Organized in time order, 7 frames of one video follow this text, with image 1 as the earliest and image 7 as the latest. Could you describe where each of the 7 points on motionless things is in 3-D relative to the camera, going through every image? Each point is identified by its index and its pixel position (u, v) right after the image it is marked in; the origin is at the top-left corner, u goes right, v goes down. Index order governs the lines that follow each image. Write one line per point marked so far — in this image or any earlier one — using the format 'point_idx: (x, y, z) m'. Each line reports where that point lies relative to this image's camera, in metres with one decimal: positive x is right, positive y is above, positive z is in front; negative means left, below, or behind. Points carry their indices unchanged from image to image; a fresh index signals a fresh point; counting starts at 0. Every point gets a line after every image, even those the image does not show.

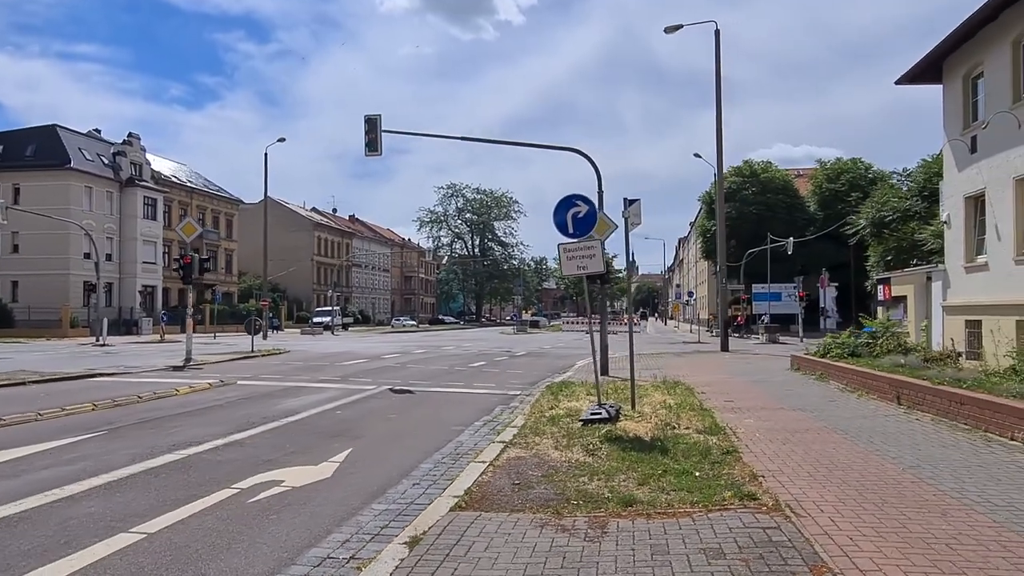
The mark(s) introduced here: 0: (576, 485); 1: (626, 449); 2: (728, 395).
0: (+0.6, -1.8, +7.3) m
1: (+1.2, -1.7, +8.5) m
2: (+3.6, -1.8, +13.6) m
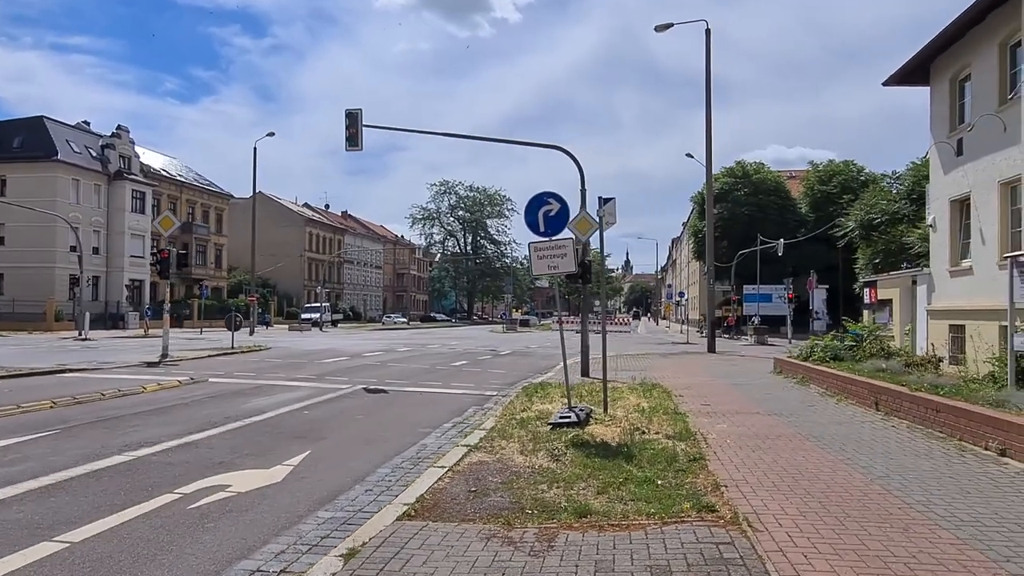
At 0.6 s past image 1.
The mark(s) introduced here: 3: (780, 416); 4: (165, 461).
0: (+0.2, -1.8, +7.0) m
1: (+0.8, -1.7, +8.3) m
2: (+3.2, -1.8, +13.3) m
3: (+3.7, -1.8, +11.4) m
4: (-3.4, -1.7, +8.0) m
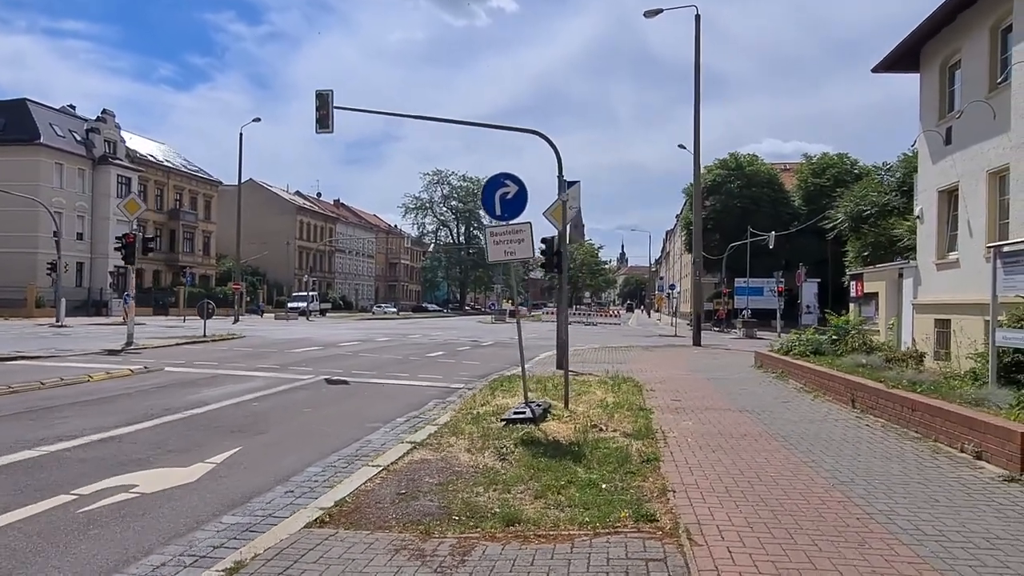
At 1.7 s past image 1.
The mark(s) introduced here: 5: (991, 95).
0: (-0.4, -1.6, +6.4) m
1: (+0.3, -1.6, +7.7) m
2: (+2.6, -1.7, +12.8) m
3: (+3.2, -1.7, +10.8) m
4: (-4.0, -1.5, +7.4) m
5: (+8.7, +3.5, +14.8) m
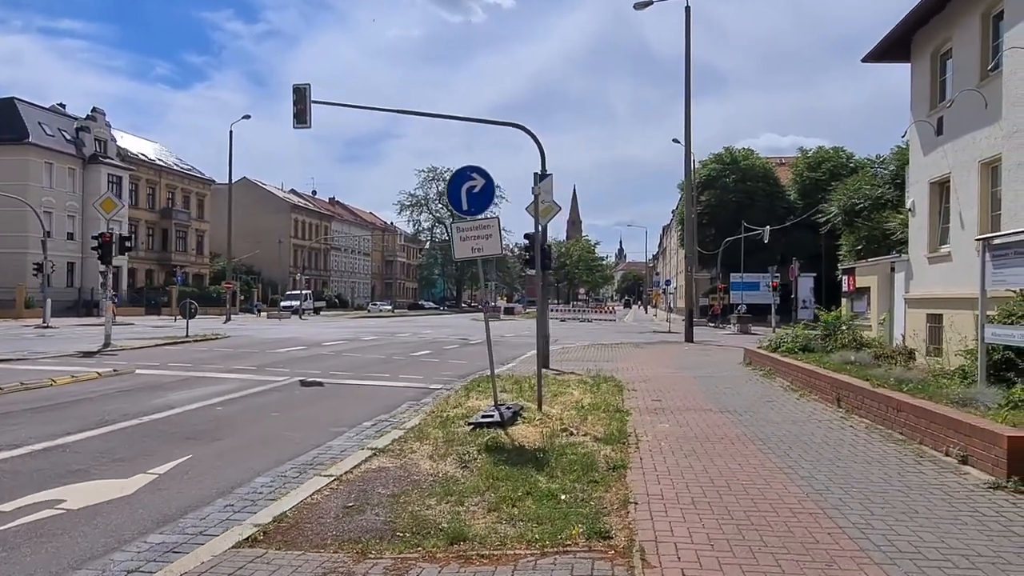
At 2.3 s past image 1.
0: (-0.7, -1.6, +6.0) m
1: (-0.1, -1.6, +7.3) m
2: (+2.2, -1.6, +12.4) m
3: (+2.8, -1.6, +10.4) m
4: (-4.3, -1.6, +7.0) m
5: (+8.3, +3.6, +14.4) m
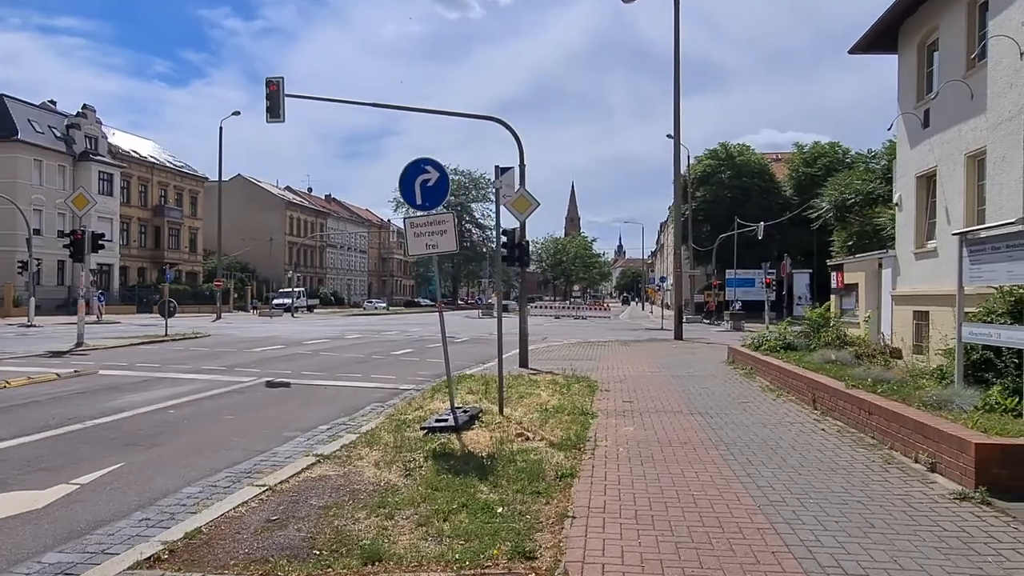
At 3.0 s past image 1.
0: (-1.2, -1.6, +5.6) m
1: (-0.6, -1.5, +6.9) m
2: (+1.8, -1.6, +12.0) m
3: (+2.4, -1.6, +10.1) m
4: (-4.8, -1.6, +6.6) m
5: (+7.9, +3.7, +14.0) m
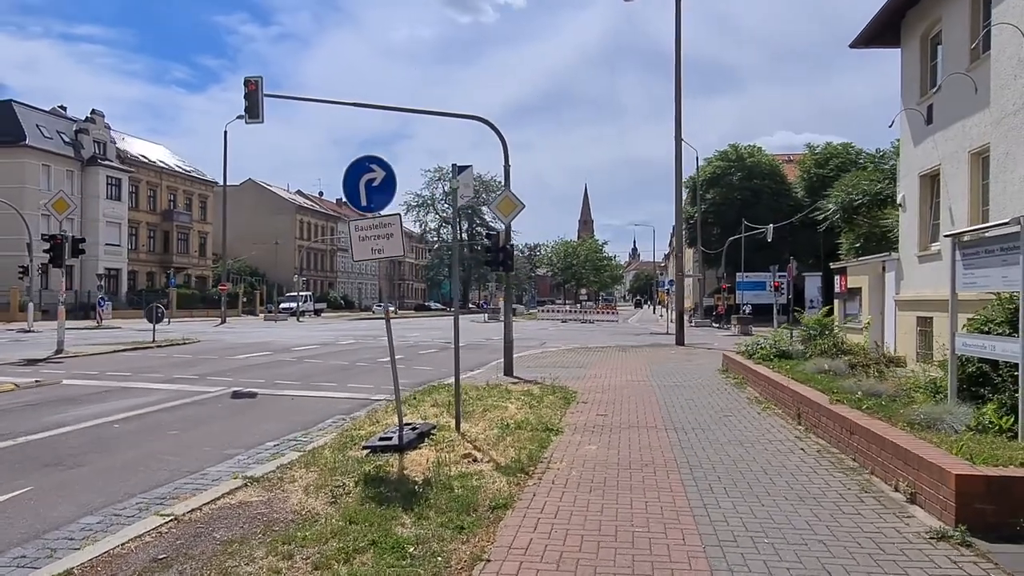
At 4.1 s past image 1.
0: (-1.7, -1.7, +5.0) m
1: (-1.1, -1.6, +6.3) m
2: (+1.4, -1.6, +11.3) m
3: (+1.9, -1.6, +9.4) m
4: (-5.3, -1.6, +6.0) m
5: (+7.5, +3.6, +13.2) m
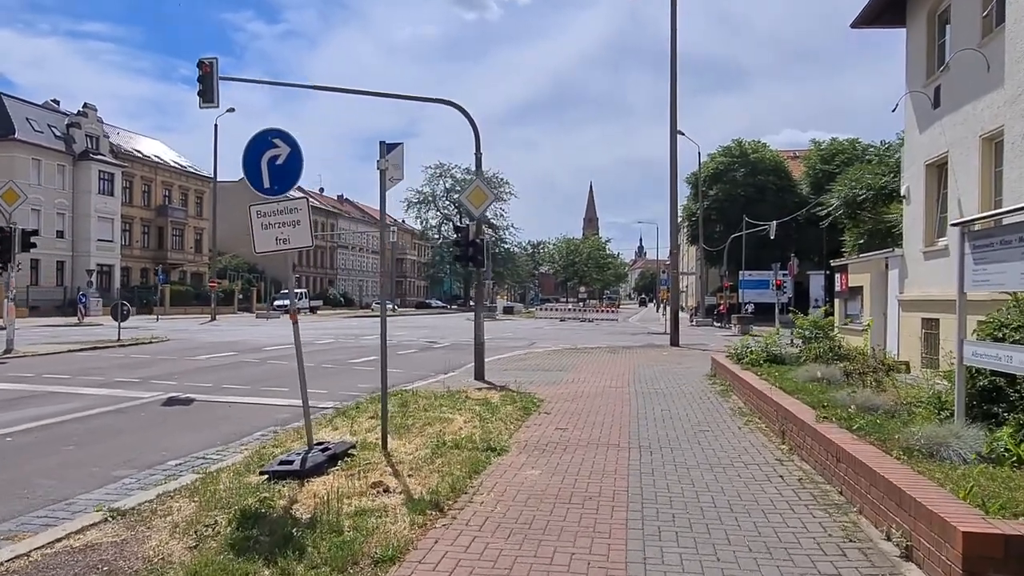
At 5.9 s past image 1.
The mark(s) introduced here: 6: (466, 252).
0: (-2.3, -1.7, +3.8) m
1: (-1.7, -1.6, +5.1) m
2: (+0.8, -1.6, +10.1) m
3: (+1.3, -1.6, +8.1) m
4: (-5.9, -1.6, +4.9) m
5: (+6.9, +3.6, +11.9) m
6: (-0.9, +0.7, +15.2) m
